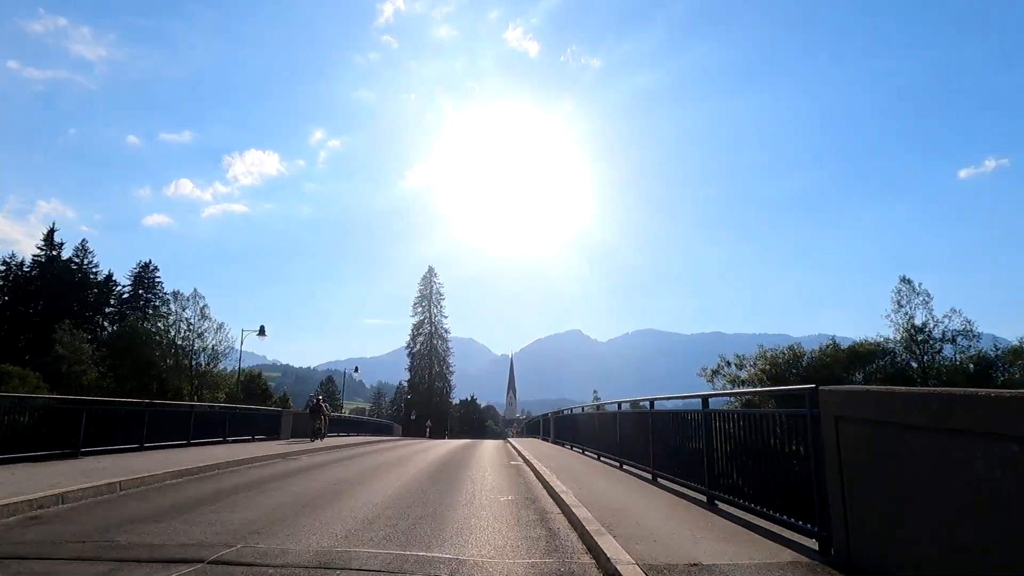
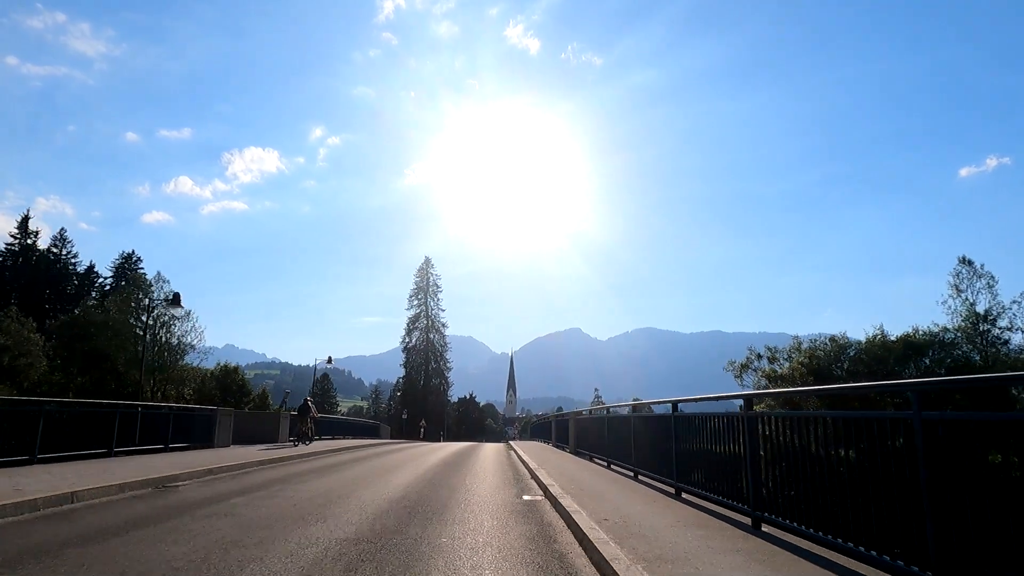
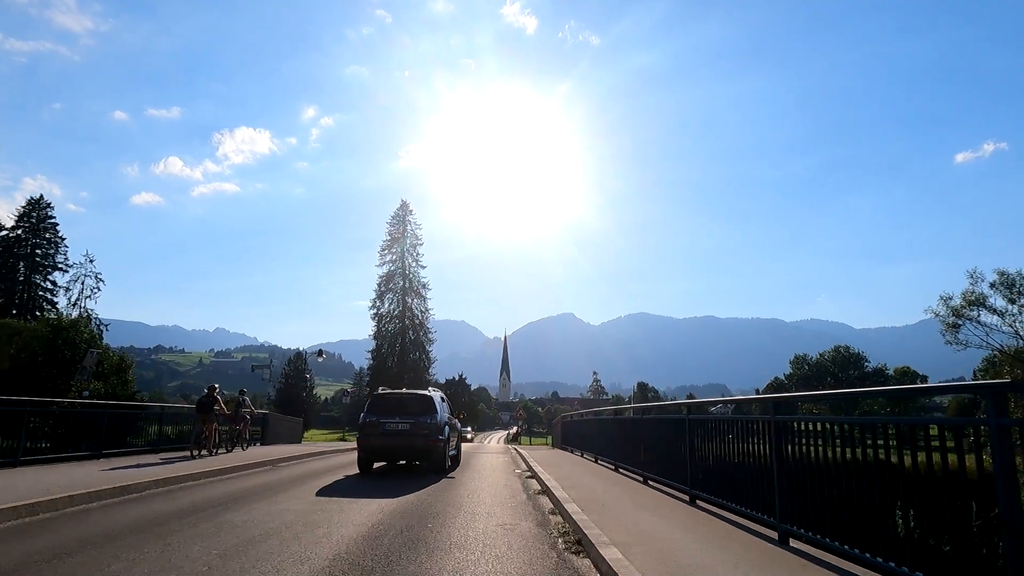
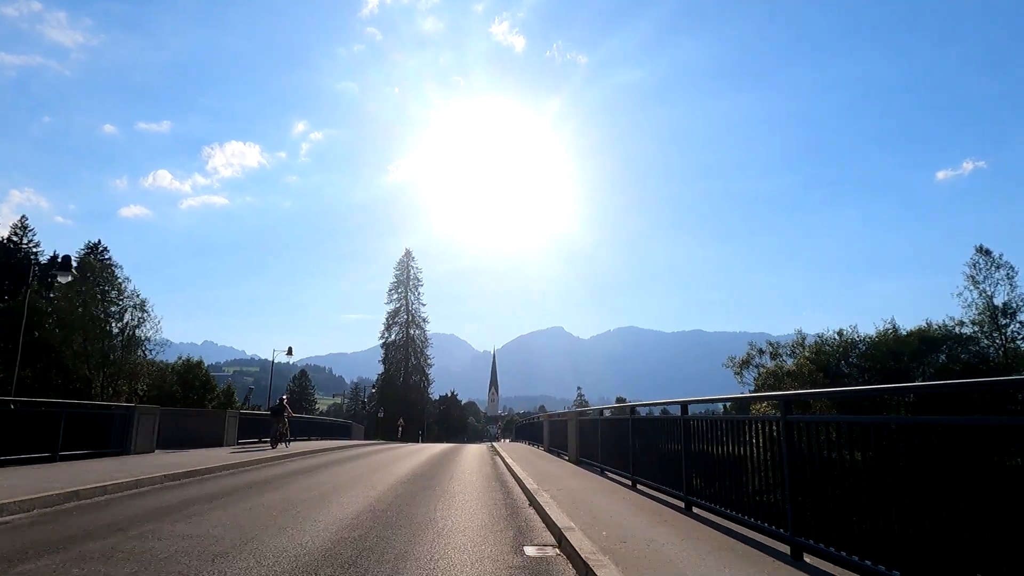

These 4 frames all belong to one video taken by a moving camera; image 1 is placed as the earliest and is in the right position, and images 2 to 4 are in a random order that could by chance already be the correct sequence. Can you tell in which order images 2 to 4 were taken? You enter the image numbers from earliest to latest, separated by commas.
2, 4, 3
